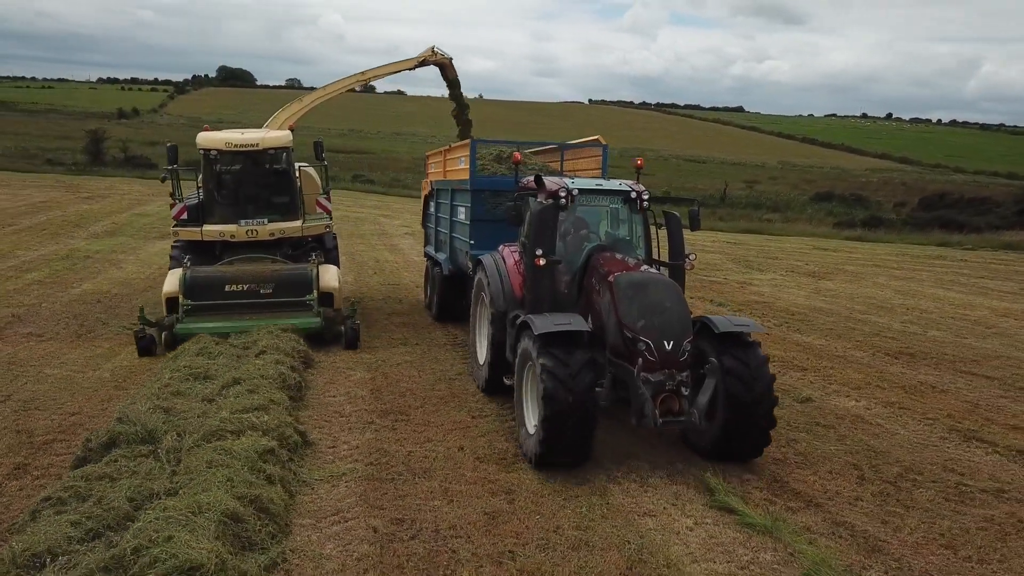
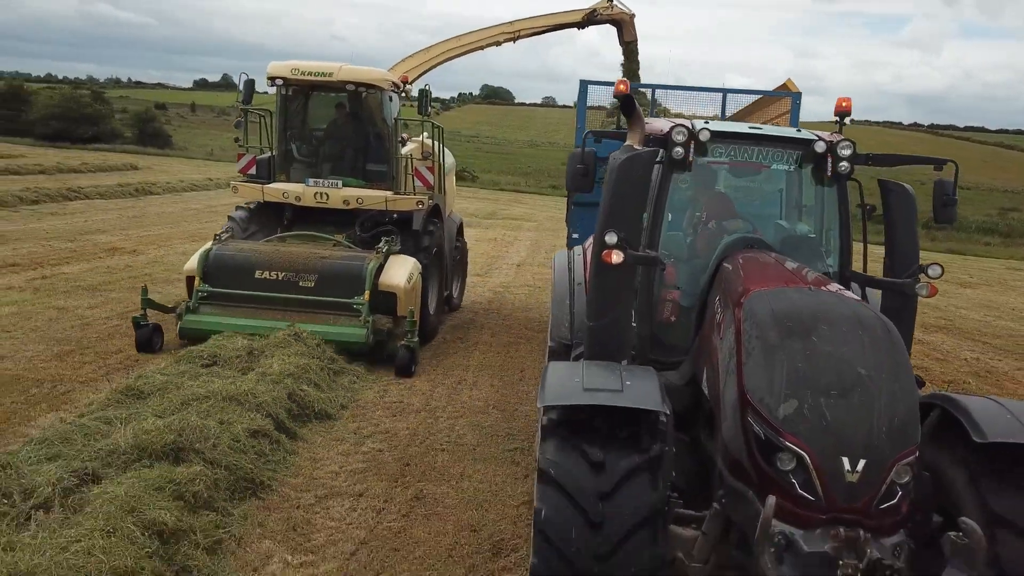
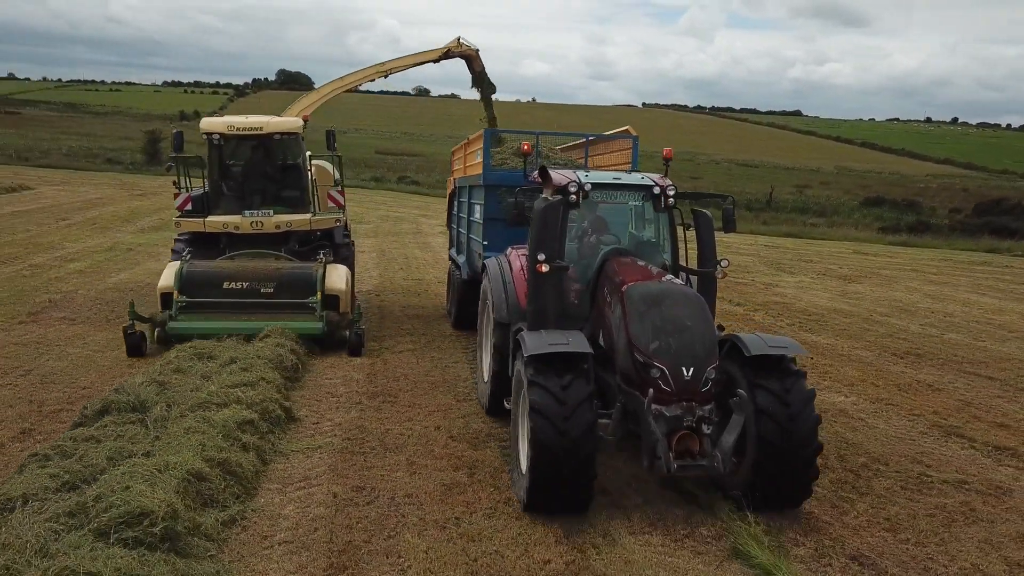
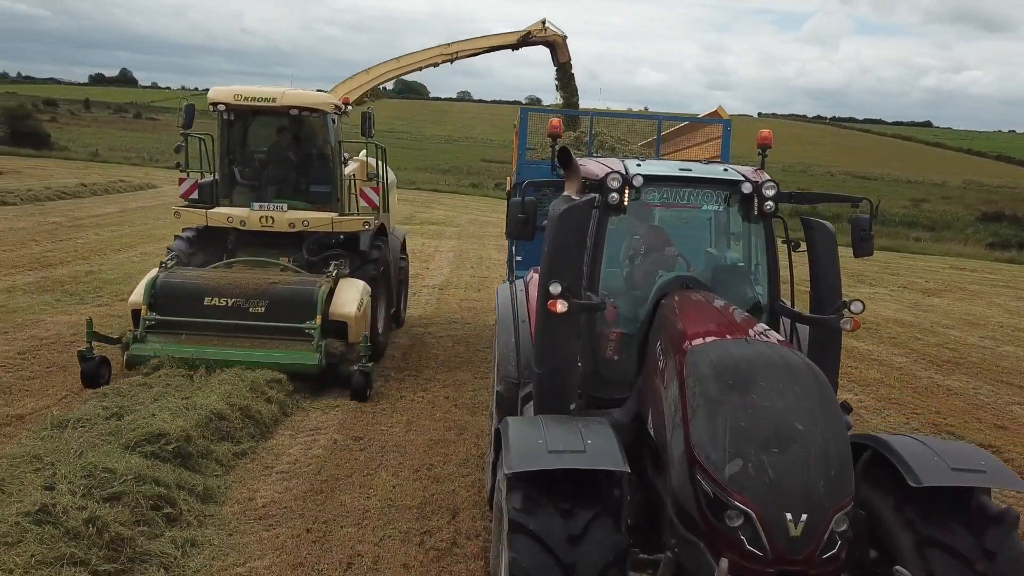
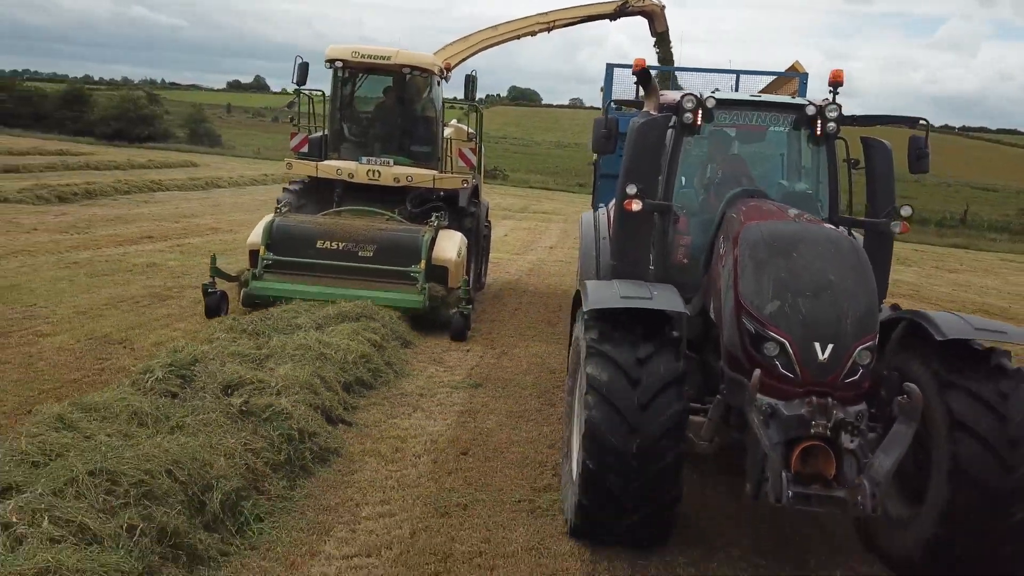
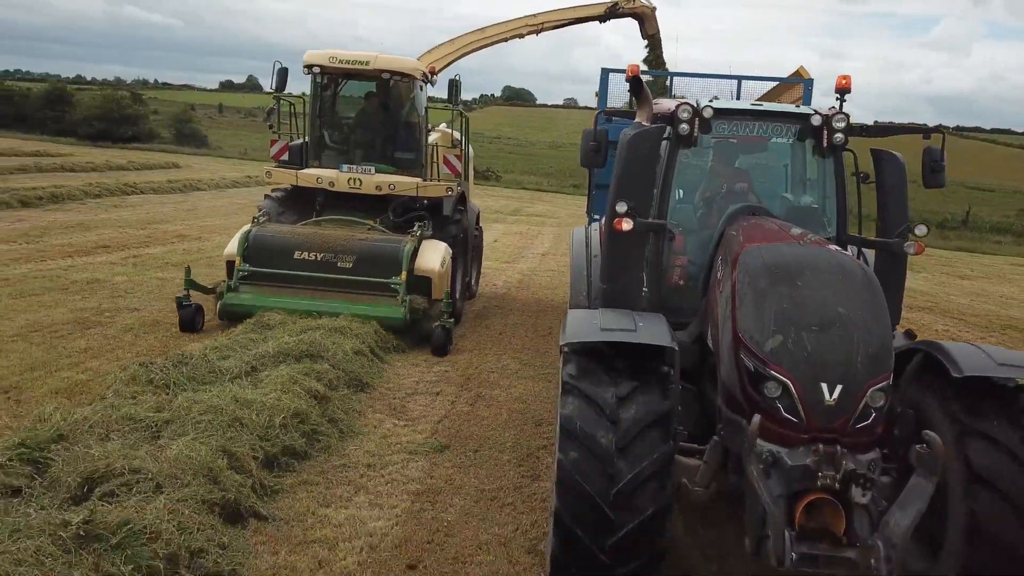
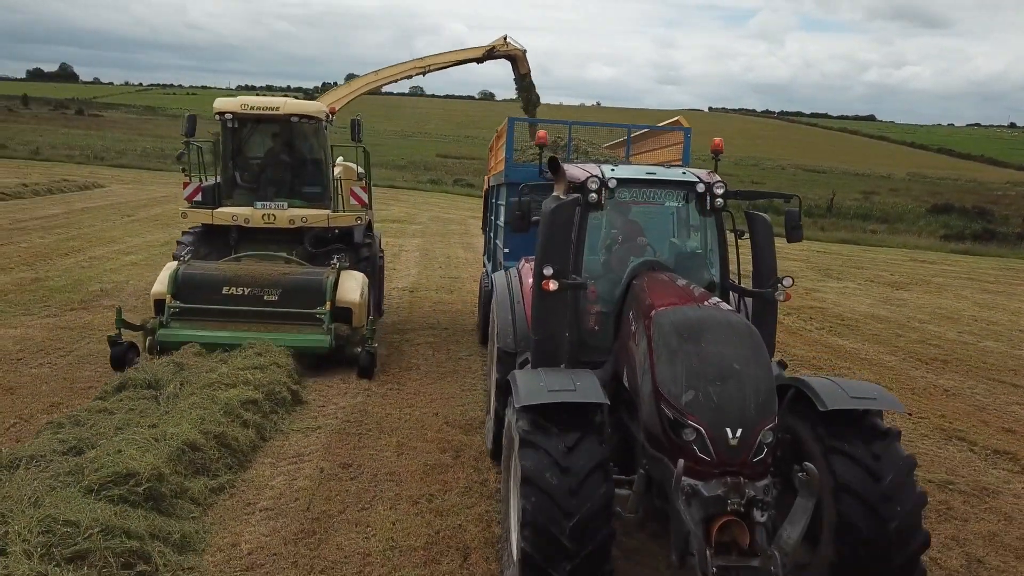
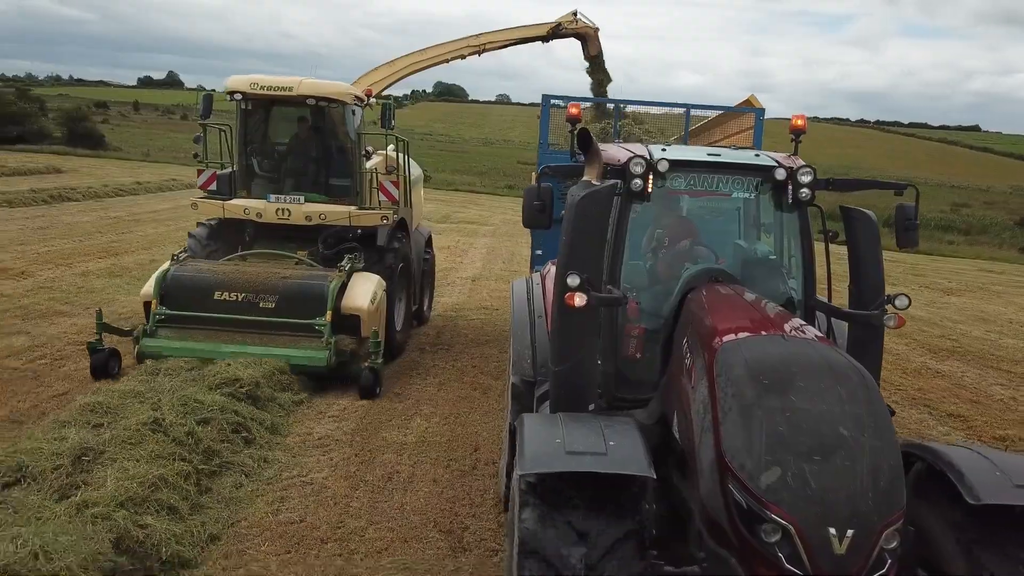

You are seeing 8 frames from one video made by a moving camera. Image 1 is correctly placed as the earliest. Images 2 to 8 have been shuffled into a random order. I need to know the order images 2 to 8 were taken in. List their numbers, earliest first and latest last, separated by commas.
3, 7, 4, 8, 2, 6, 5
